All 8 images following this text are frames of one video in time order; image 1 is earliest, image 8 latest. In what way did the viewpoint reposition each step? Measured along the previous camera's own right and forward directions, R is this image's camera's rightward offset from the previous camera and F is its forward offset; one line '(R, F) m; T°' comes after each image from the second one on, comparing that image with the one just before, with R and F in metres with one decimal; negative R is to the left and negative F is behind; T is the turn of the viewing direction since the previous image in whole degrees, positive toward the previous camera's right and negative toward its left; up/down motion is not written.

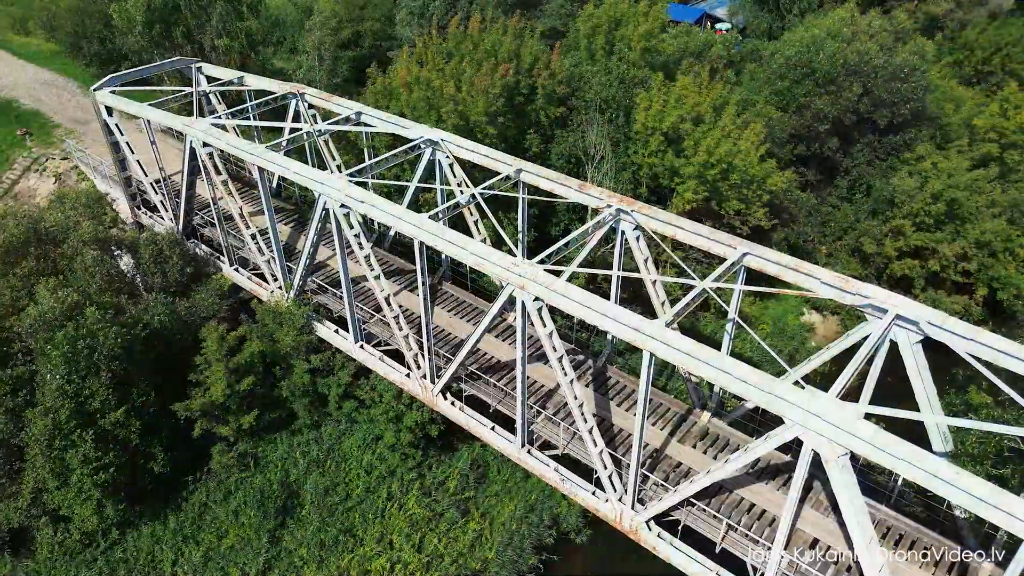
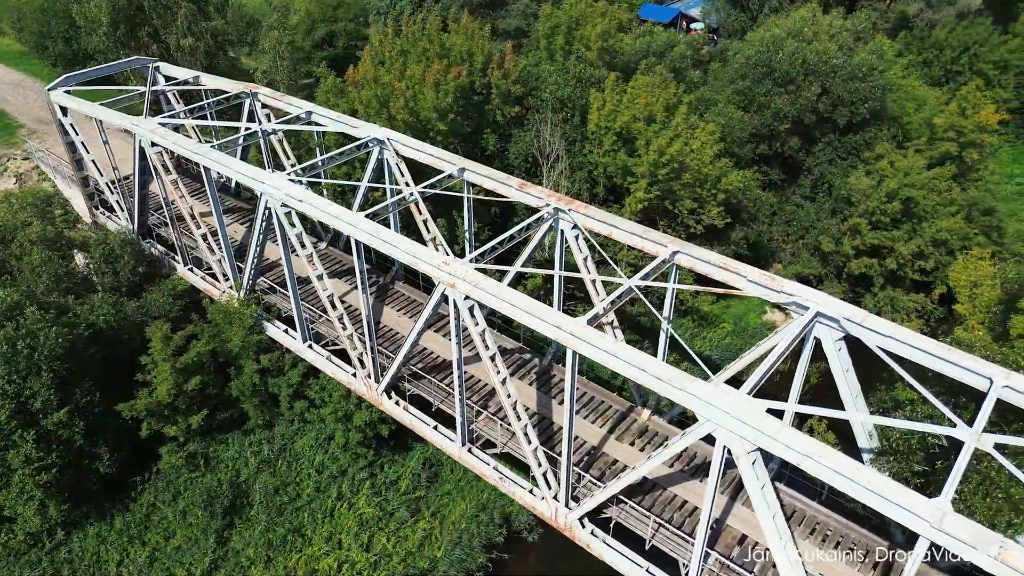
(+1.0, 0.0) m; 0°
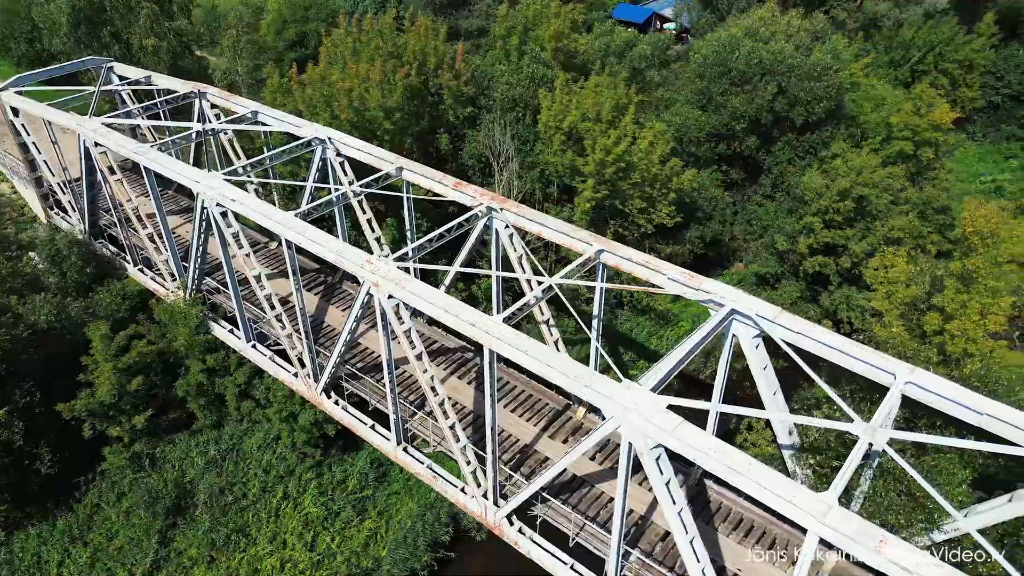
(+1.1, 0.0) m; 0°
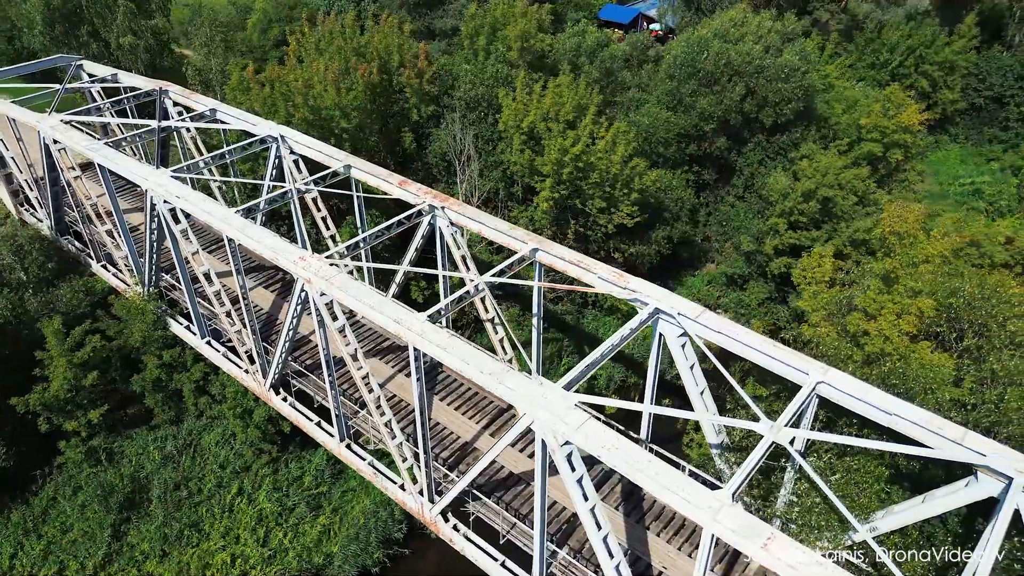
(+1.1, -0.1) m; 0°
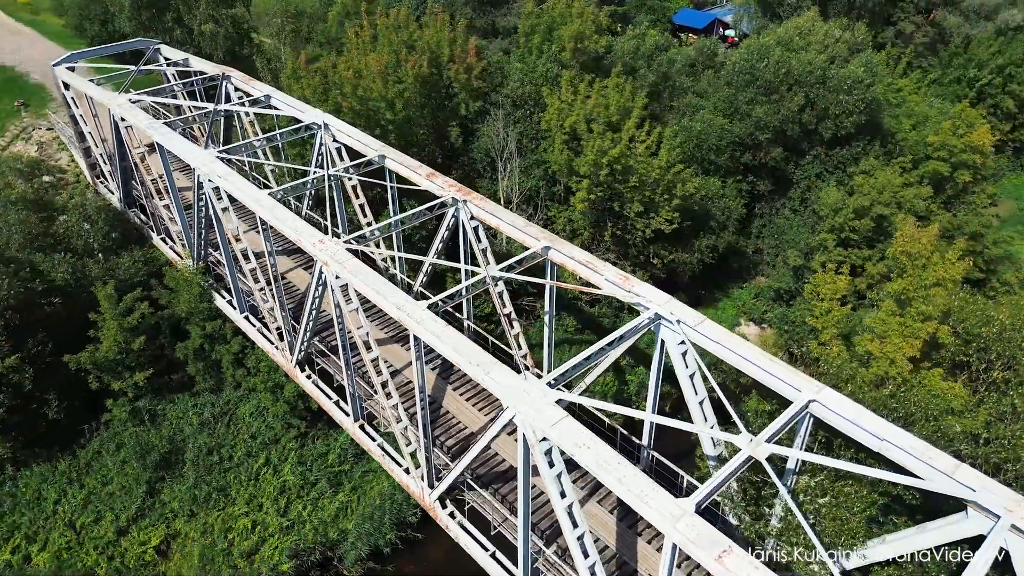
(+1.0, -0.1) m; -6°
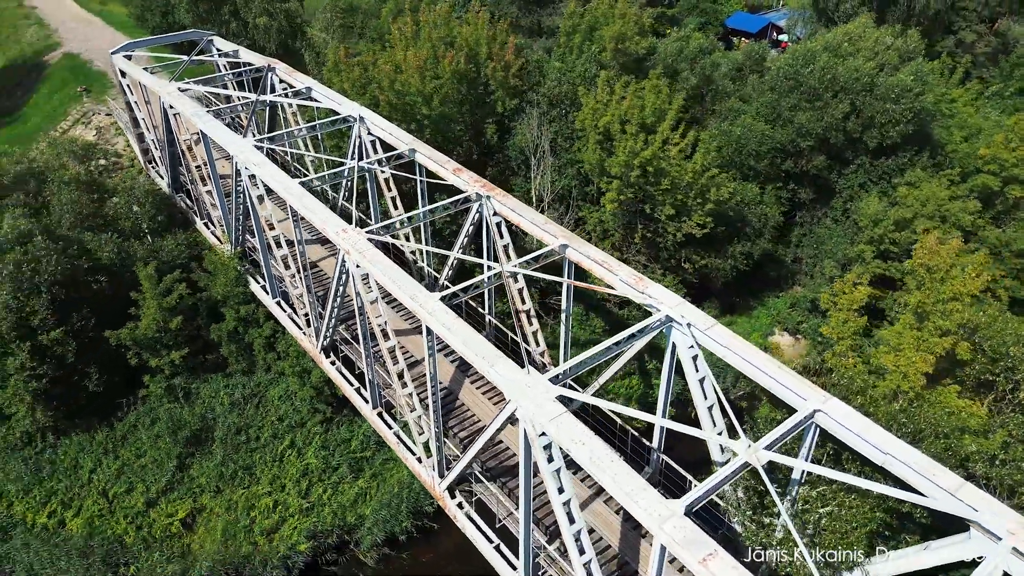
(+0.5, -0.1) m; -4°
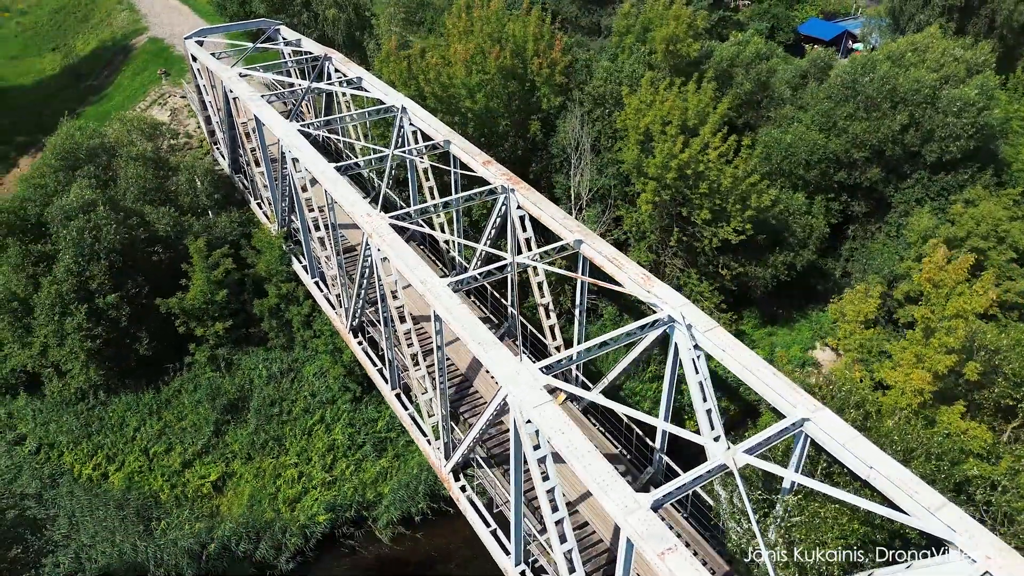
(+0.9, -0.2) m; -5°
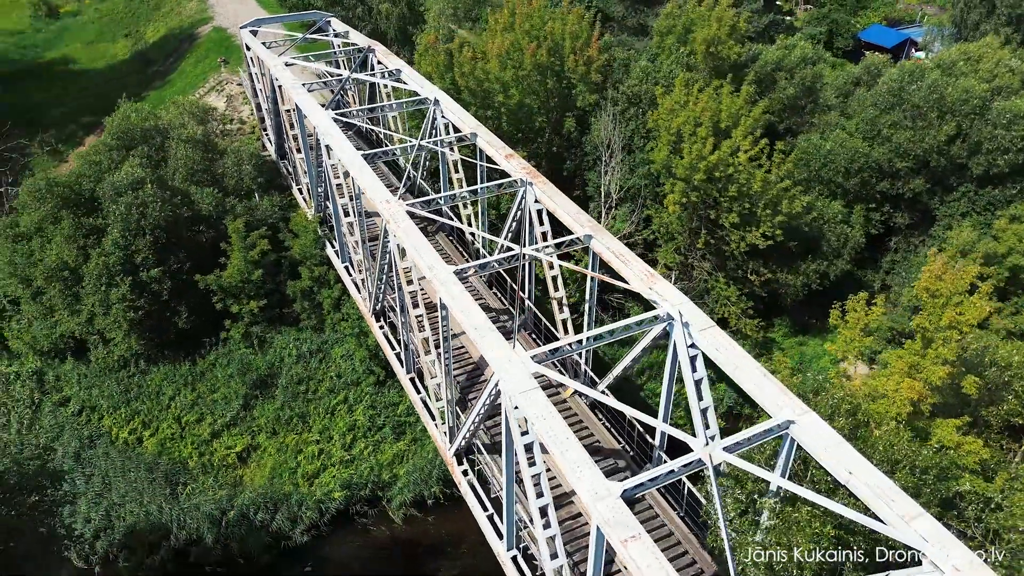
(+0.8, -0.2) m; -4°
